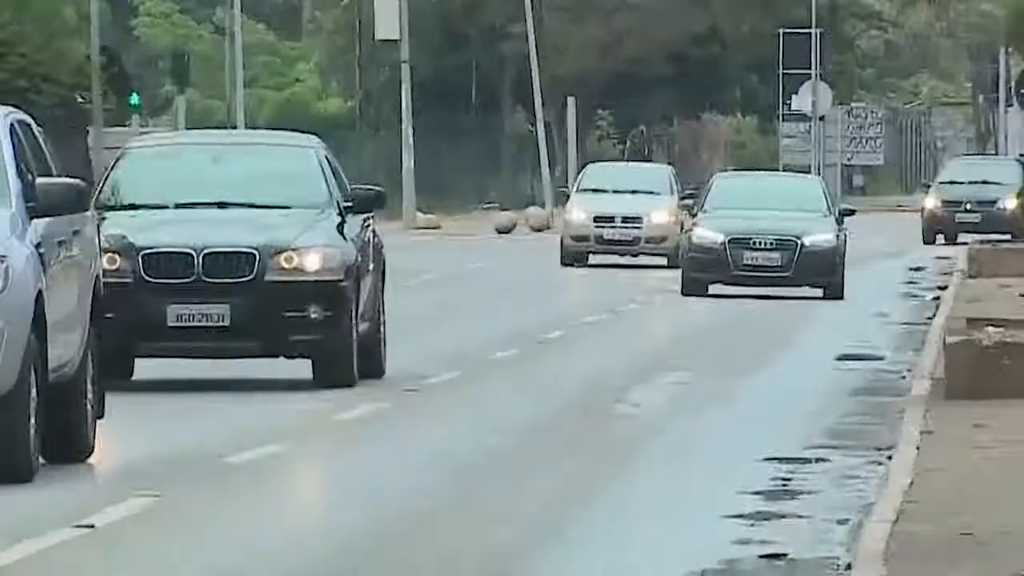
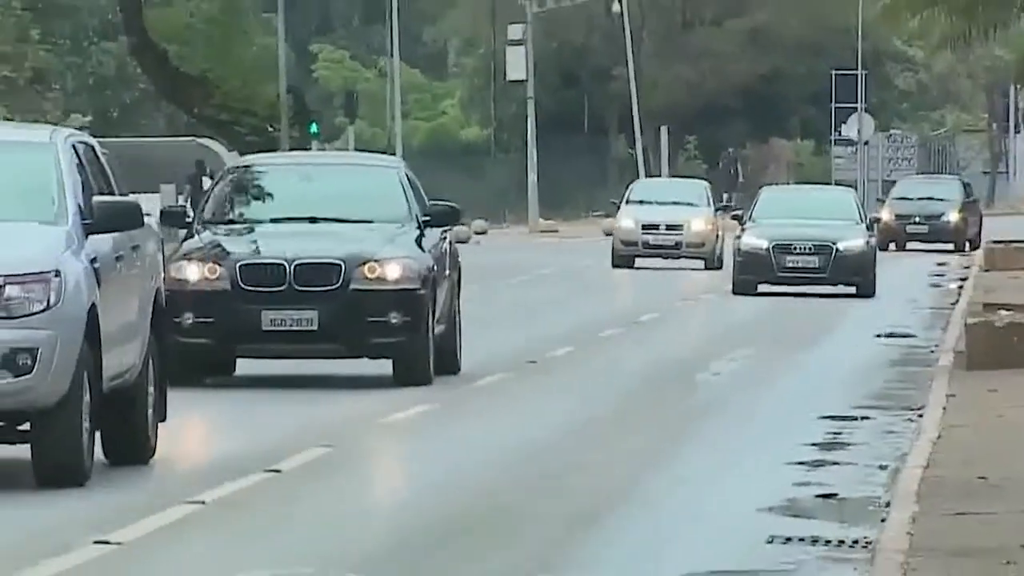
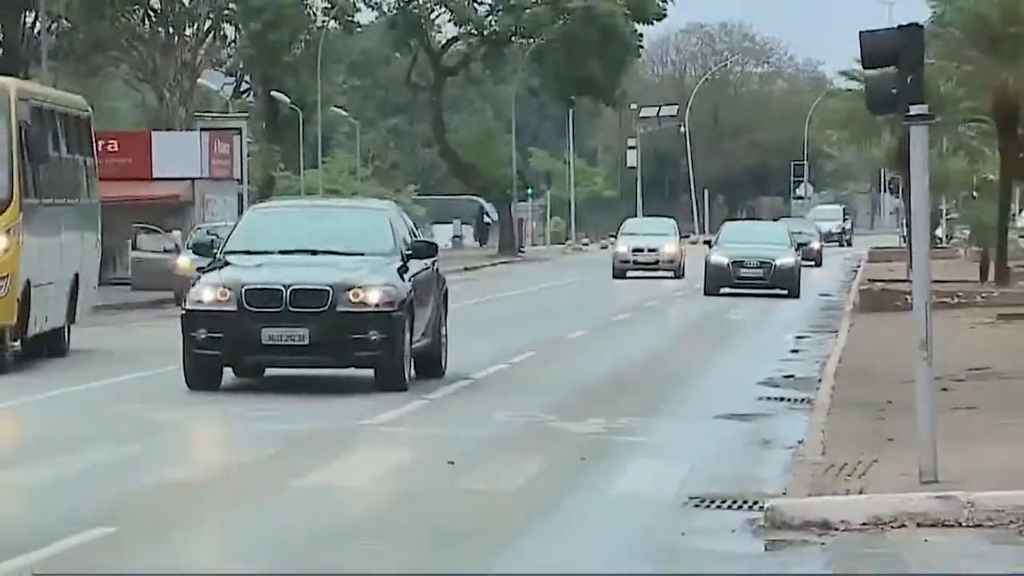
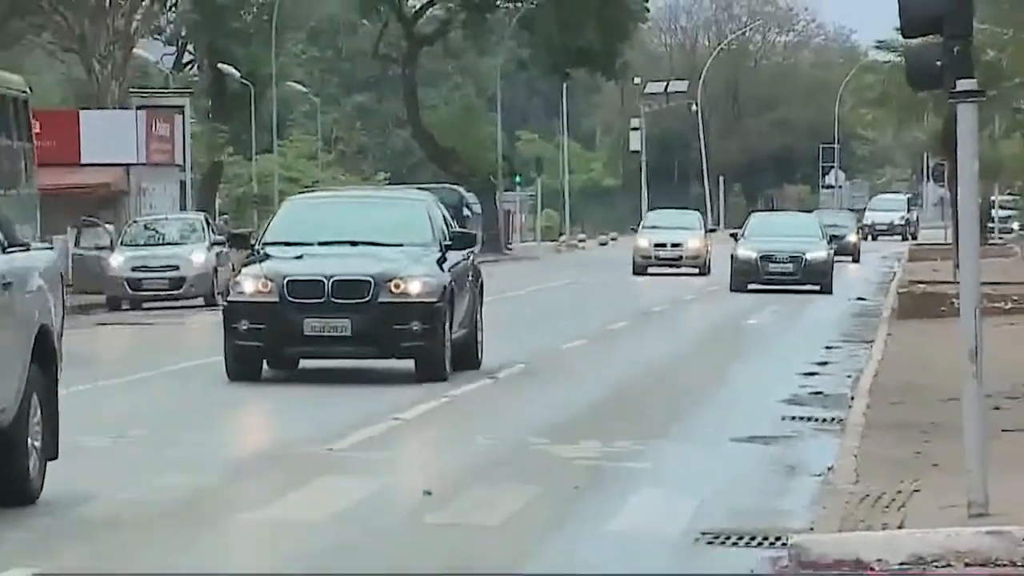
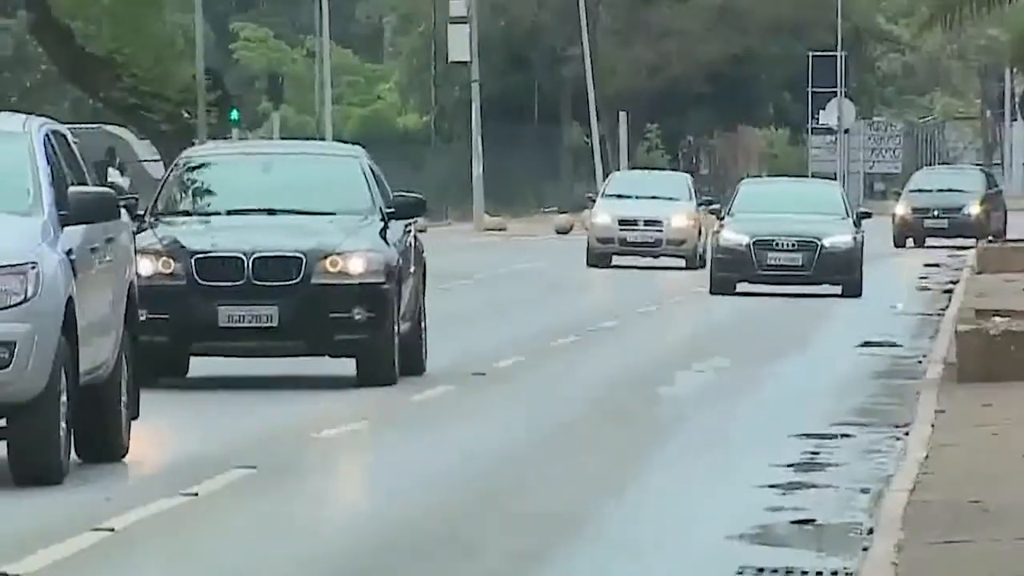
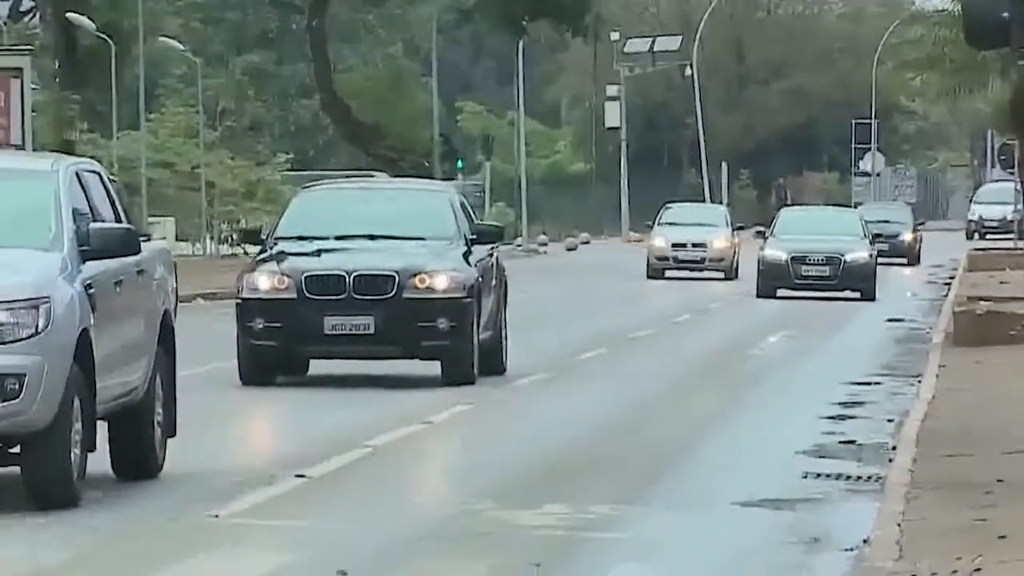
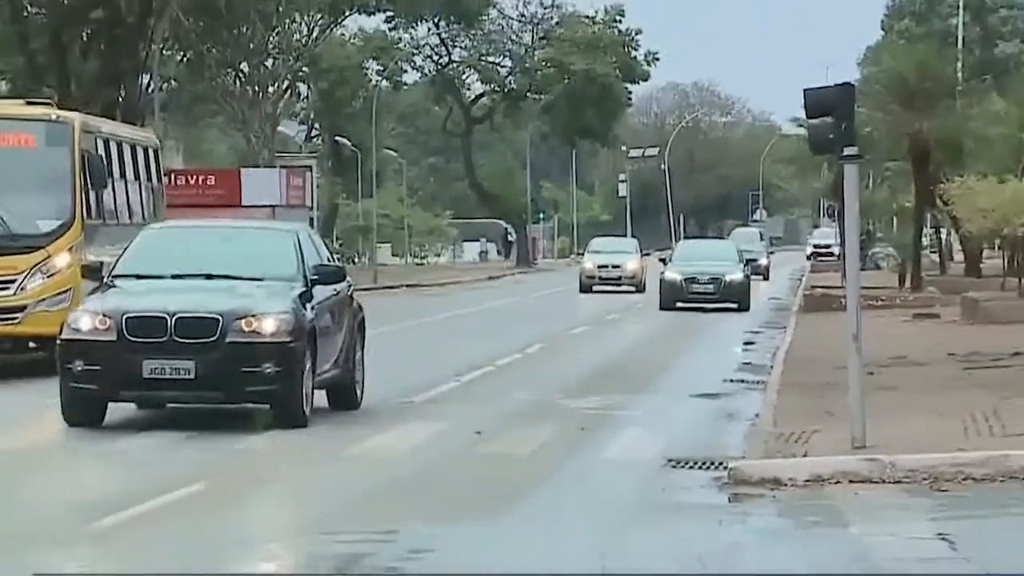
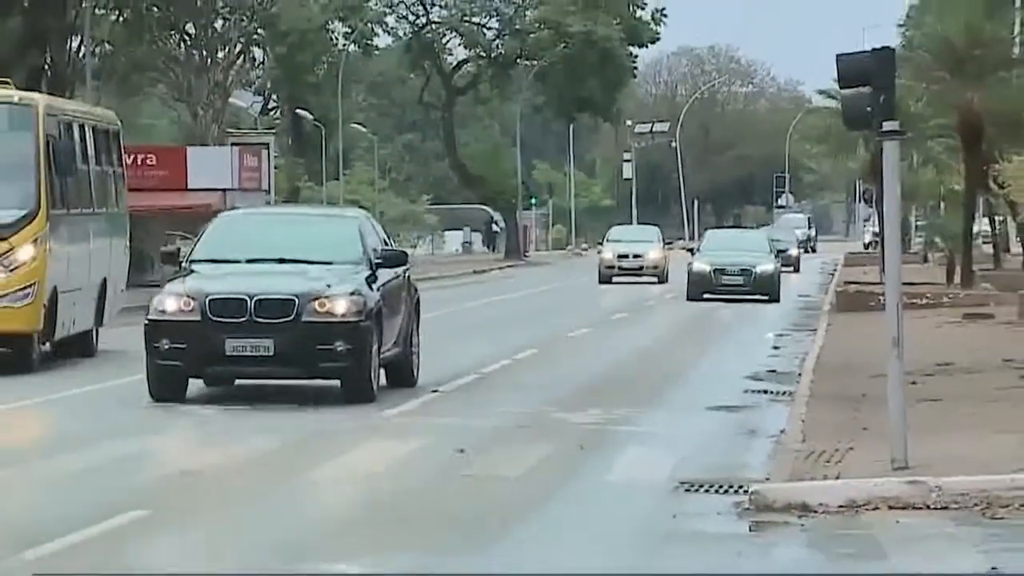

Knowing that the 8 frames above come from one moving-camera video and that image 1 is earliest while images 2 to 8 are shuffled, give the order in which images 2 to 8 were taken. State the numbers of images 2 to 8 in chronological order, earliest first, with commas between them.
5, 2, 6, 4, 3, 8, 7
